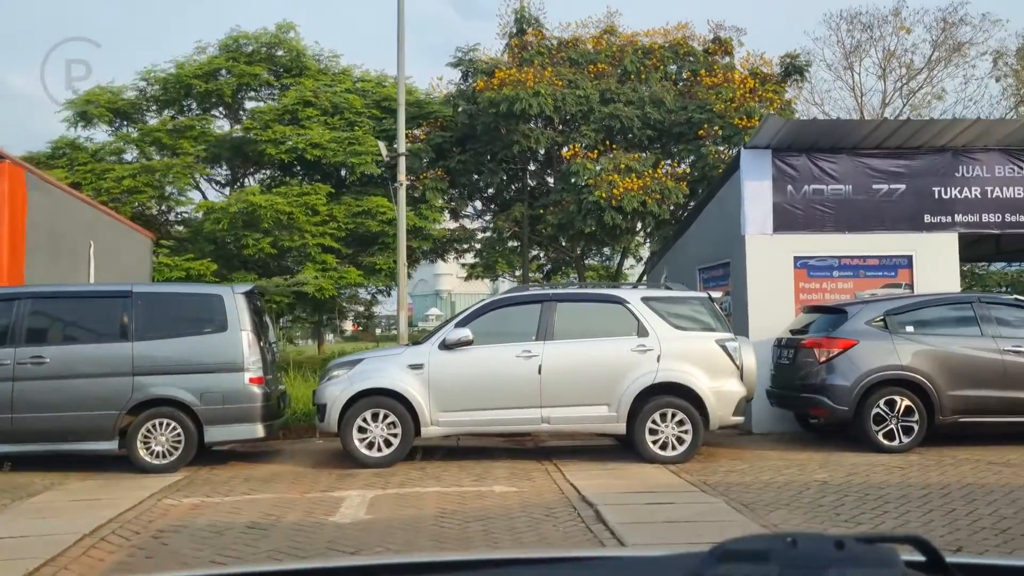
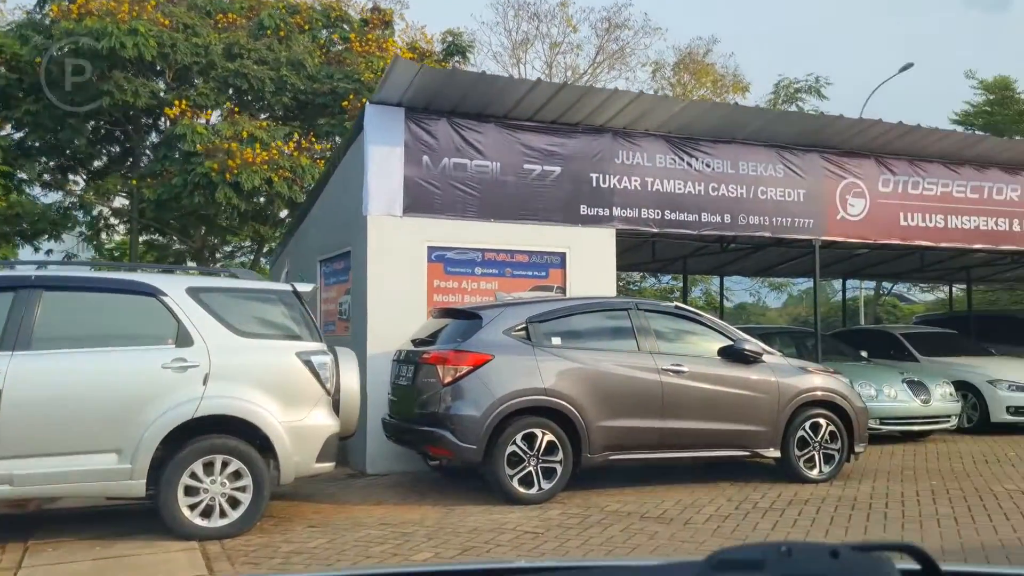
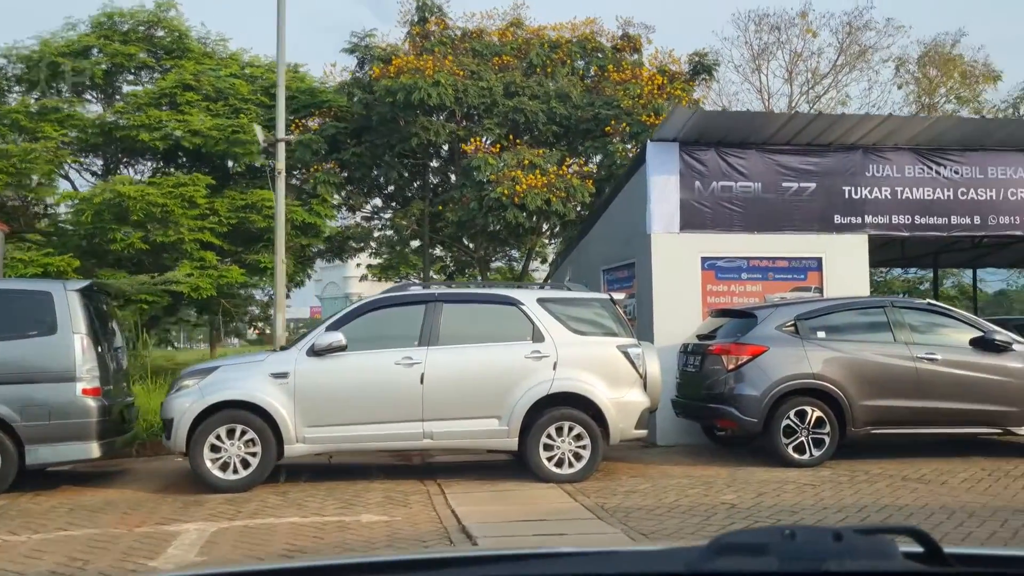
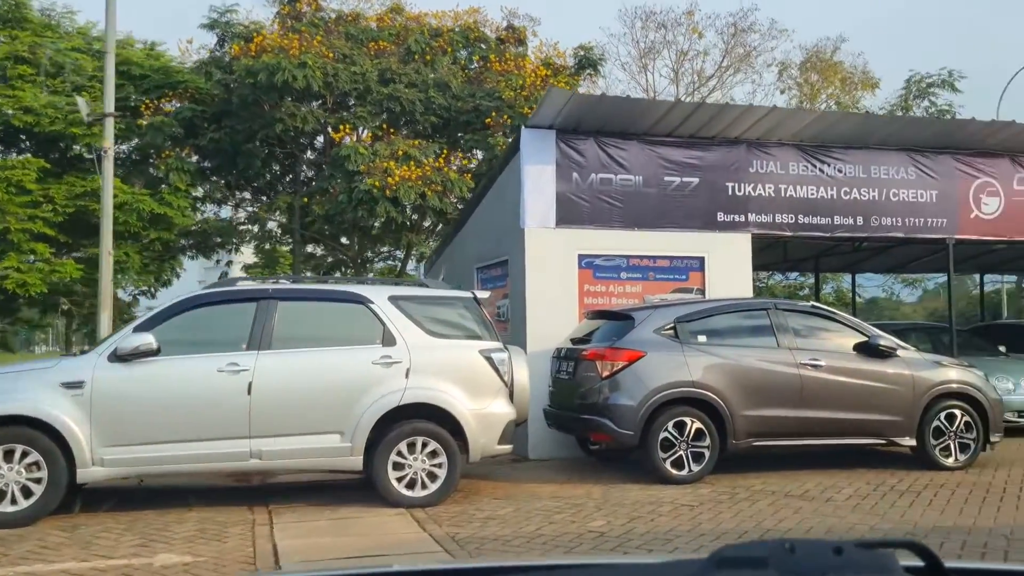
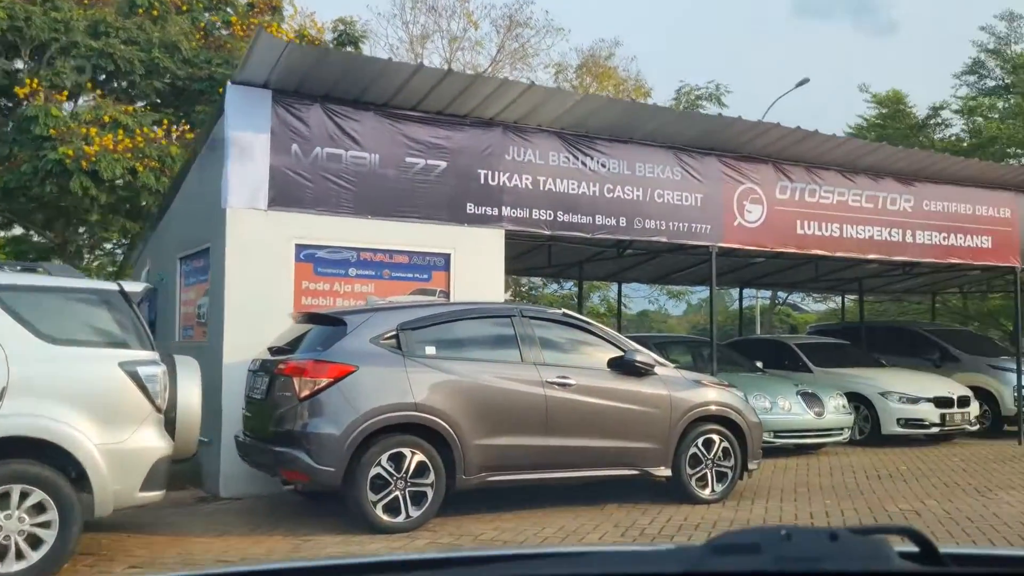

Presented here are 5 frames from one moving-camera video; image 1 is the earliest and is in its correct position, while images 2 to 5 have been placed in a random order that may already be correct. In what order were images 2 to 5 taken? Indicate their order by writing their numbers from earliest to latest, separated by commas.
3, 4, 2, 5
